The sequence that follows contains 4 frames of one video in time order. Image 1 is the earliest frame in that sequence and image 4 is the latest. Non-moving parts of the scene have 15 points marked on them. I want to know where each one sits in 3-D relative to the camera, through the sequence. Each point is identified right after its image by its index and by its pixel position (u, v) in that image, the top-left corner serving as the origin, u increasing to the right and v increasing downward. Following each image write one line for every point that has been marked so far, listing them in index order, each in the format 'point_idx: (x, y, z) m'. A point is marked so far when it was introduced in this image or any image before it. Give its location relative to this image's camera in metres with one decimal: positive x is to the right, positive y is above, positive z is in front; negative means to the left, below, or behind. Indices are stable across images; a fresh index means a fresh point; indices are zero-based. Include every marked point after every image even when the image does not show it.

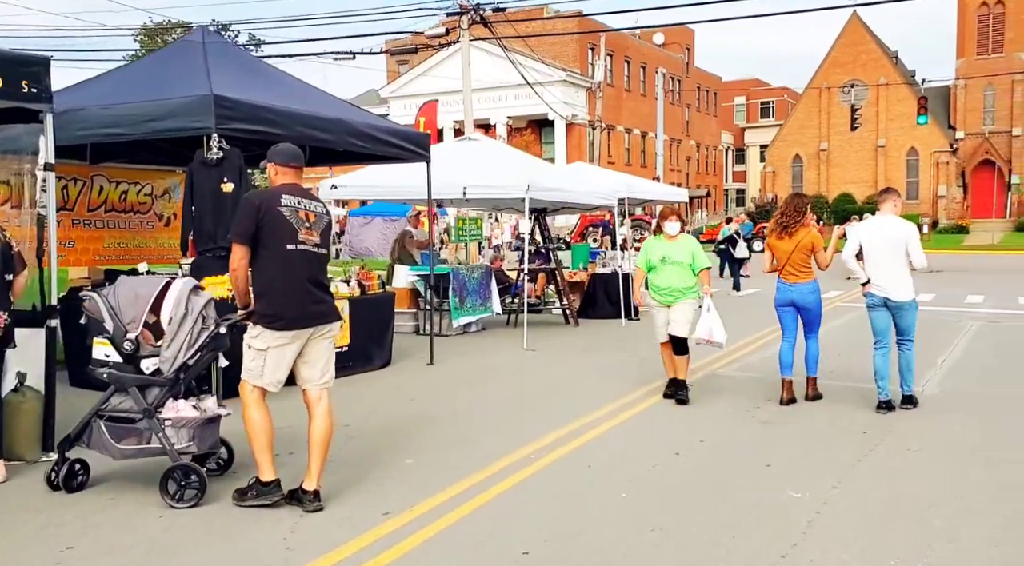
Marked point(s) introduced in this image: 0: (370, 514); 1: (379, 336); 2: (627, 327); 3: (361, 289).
0: (-0.7, -1.1, +4.4) m
1: (-1.3, -0.5, +8.8) m
2: (+1.8, -0.7, +13.8) m
3: (-1.5, -0.1, +8.7) m
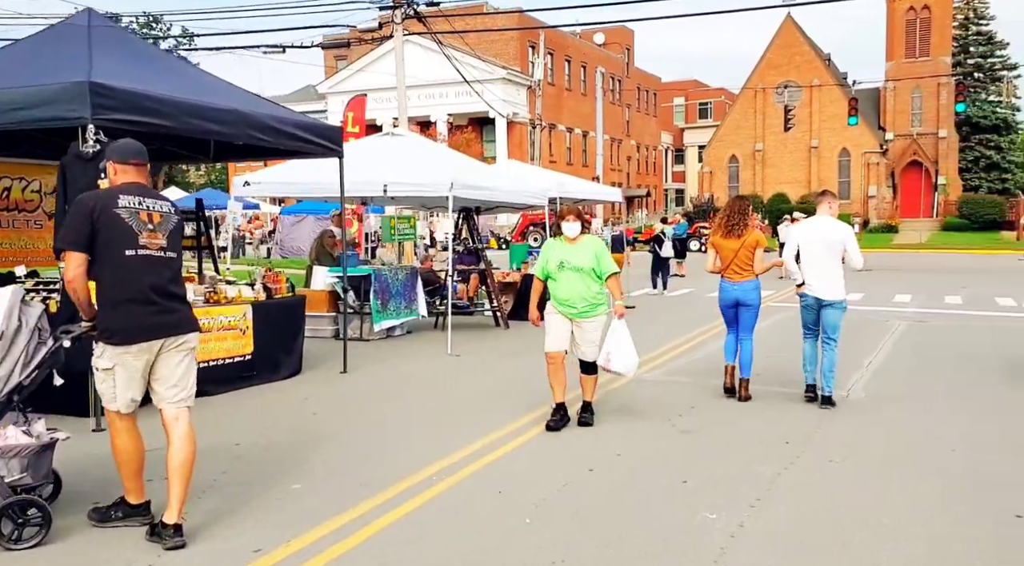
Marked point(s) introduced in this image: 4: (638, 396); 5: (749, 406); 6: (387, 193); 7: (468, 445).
0: (-1.2, -1.2, +3.9) m
1: (-2.1, -0.5, +8.3) m
2: (+0.7, -0.7, +13.4) m
3: (-2.3, -0.1, +8.2) m
4: (+1.1, -1.1, +8.1) m
5: (+2.1, -1.1, +8.0) m
6: (-1.5, +1.1, +10.7) m
7: (-0.3, -1.1, +5.8) m
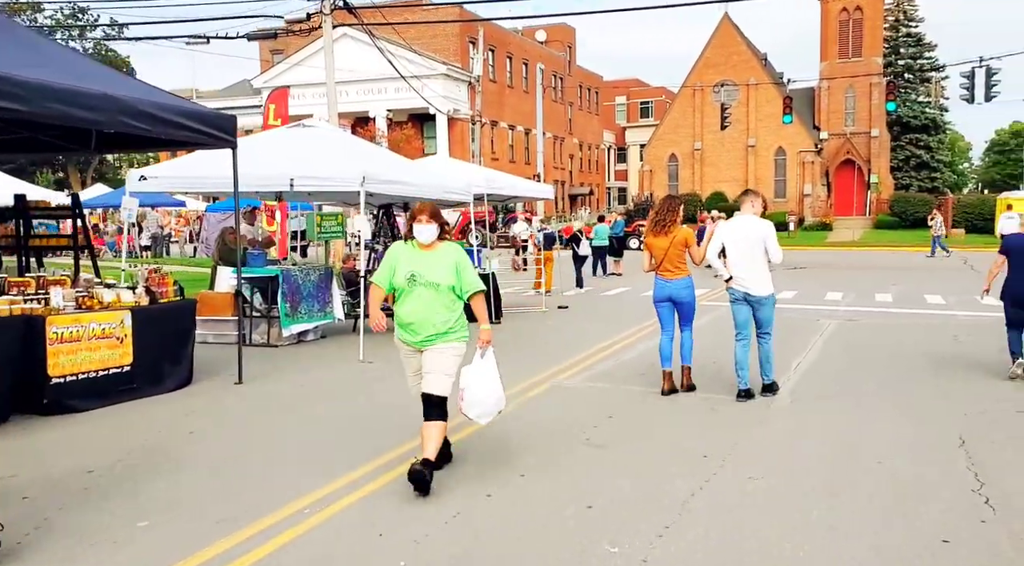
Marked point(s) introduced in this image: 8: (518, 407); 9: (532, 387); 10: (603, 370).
0: (-1.7, -1.2, +3.3) m
1: (-2.9, -0.6, +7.6) m
2: (-0.4, -0.7, +12.9) m
3: (-3.0, -0.1, +7.5) m
4: (+0.4, -1.1, +7.6) m
5: (+1.3, -1.1, +7.6) m
6: (-2.4, +1.1, +10.0) m
7: (-0.9, -1.1, +5.3) m
8: (0.0, -1.1, +7.7) m
9: (+0.2, -1.0, +8.6) m
10: (+1.0, -0.9, +9.6) m
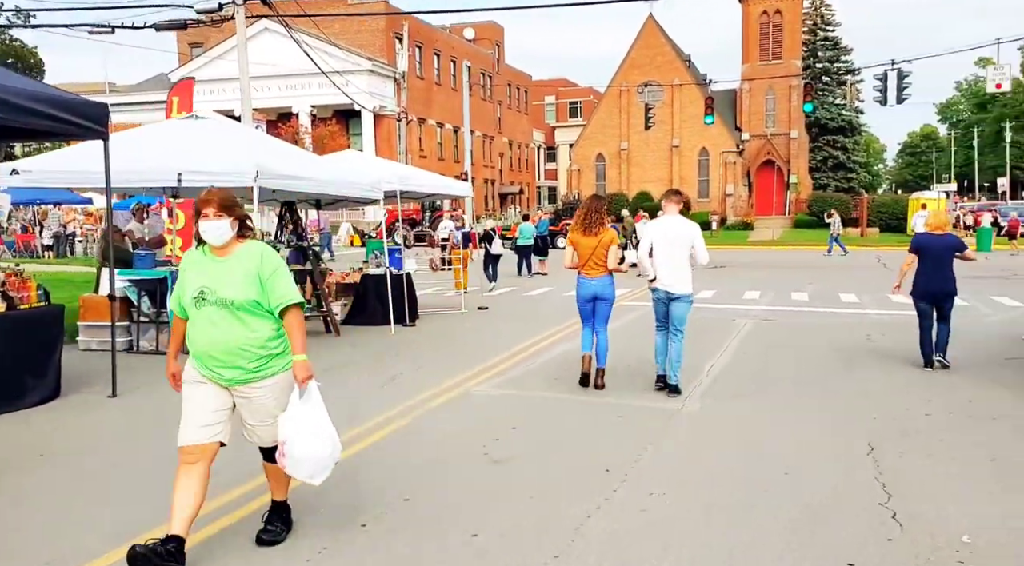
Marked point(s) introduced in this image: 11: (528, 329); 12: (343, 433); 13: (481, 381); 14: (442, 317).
0: (-2.2, -1.2, +2.7) m
1: (-3.7, -0.6, +6.9) m
2: (-1.6, -0.8, +12.4) m
3: (-3.8, -0.1, +6.8) m
4: (-0.5, -1.1, +7.2) m
5: (+0.5, -1.1, +7.3) m
6: (-3.4, +1.0, +9.4) m
7: (-1.6, -1.1, +4.8) m
8: (-0.8, -1.1, +7.2) m
9: (-0.7, -1.0, +8.2) m
10: (0.0, -0.9, +9.2) m
11: (+0.3, -0.8, +14.3) m
12: (-1.3, -1.2, +7.1) m
13: (-0.3, -0.9, +8.6) m
14: (-1.2, -0.6, +15.7) m
